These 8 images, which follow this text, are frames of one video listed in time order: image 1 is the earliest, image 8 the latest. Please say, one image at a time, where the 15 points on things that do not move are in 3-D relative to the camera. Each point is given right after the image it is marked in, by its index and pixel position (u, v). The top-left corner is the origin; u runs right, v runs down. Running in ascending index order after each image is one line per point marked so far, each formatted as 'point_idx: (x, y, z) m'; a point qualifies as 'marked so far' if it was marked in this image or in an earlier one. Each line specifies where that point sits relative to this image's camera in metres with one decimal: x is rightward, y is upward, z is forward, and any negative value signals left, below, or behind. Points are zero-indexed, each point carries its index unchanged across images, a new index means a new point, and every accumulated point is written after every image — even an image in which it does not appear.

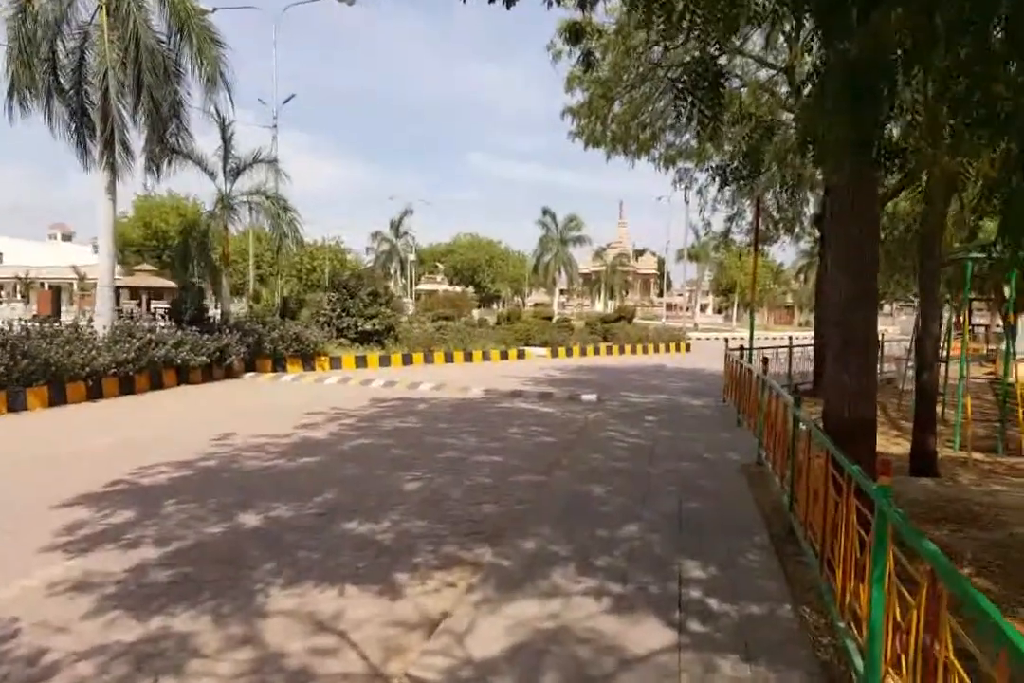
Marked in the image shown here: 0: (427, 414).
0: (-1.3, -1.0, +11.5) m
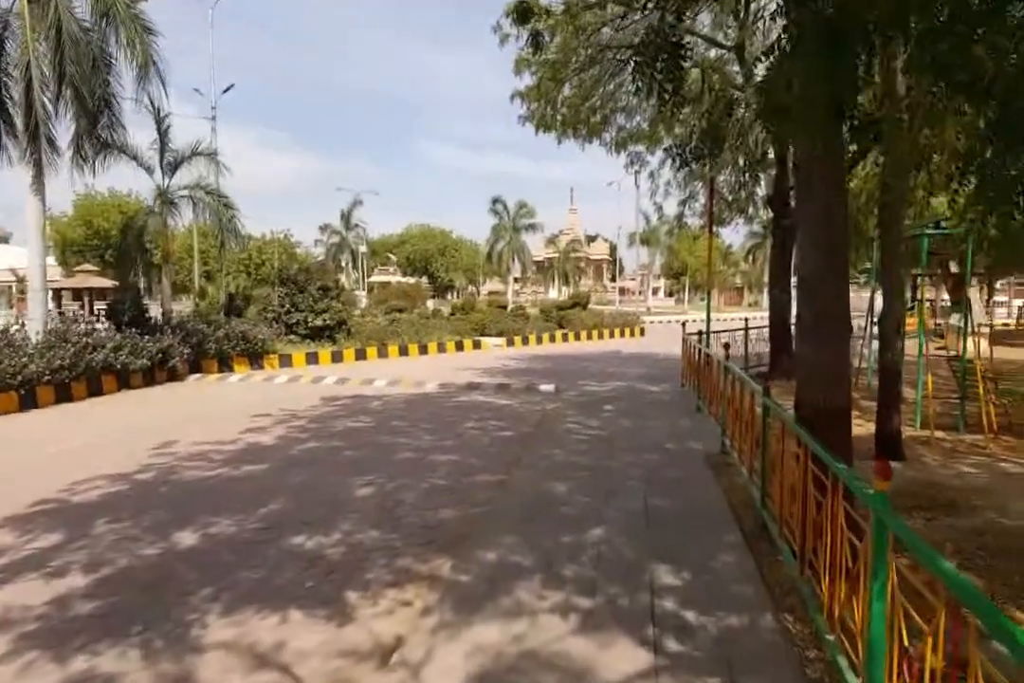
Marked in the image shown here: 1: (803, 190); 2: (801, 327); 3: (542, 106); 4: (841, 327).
0: (-1.9, -1.0, +11.2) m
1: (+1.6, +0.9, +4.5) m
2: (+1.7, +0.1, +4.7) m
3: (+0.5, +4.0, +13.7) m
4: (+1.9, +0.1, +4.5) m
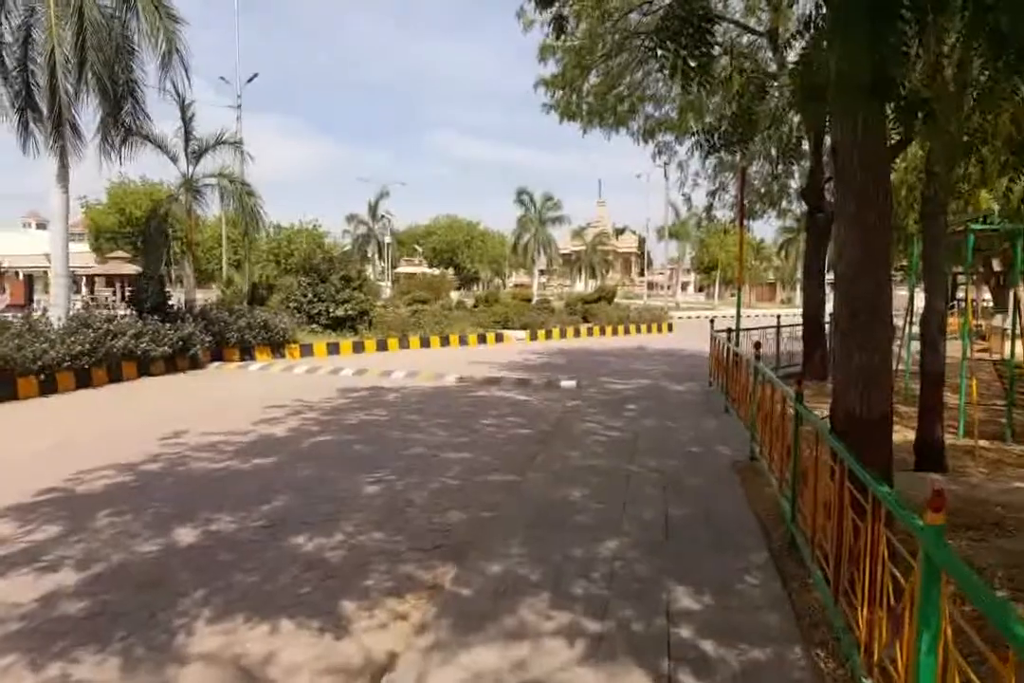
0: (-1.6, -0.9, +10.9) m
1: (+1.7, +0.9, +4.2) m
2: (+1.7, +0.1, +4.3) m
3: (+0.9, +4.1, +13.3) m
4: (+1.9, +0.1, +4.2) m
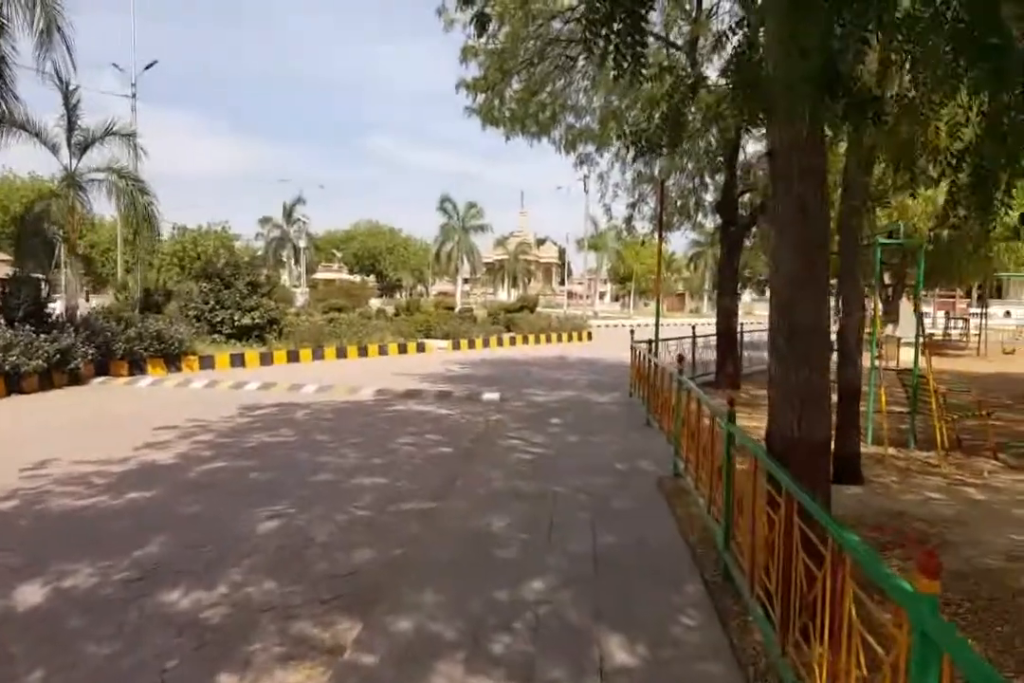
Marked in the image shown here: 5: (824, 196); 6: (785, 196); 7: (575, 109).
0: (-2.6, -1.0, +10.2) m
1: (+1.3, +0.8, +3.8) m
2: (+1.3, 0.0, +4.0) m
3: (-0.3, +3.9, +12.9) m
4: (+1.5, 0.0, +3.9) m
5: (+1.5, +0.7, +3.8) m
6: (+1.3, +0.7, +3.8) m
7: (+1.0, +3.8, +13.2) m
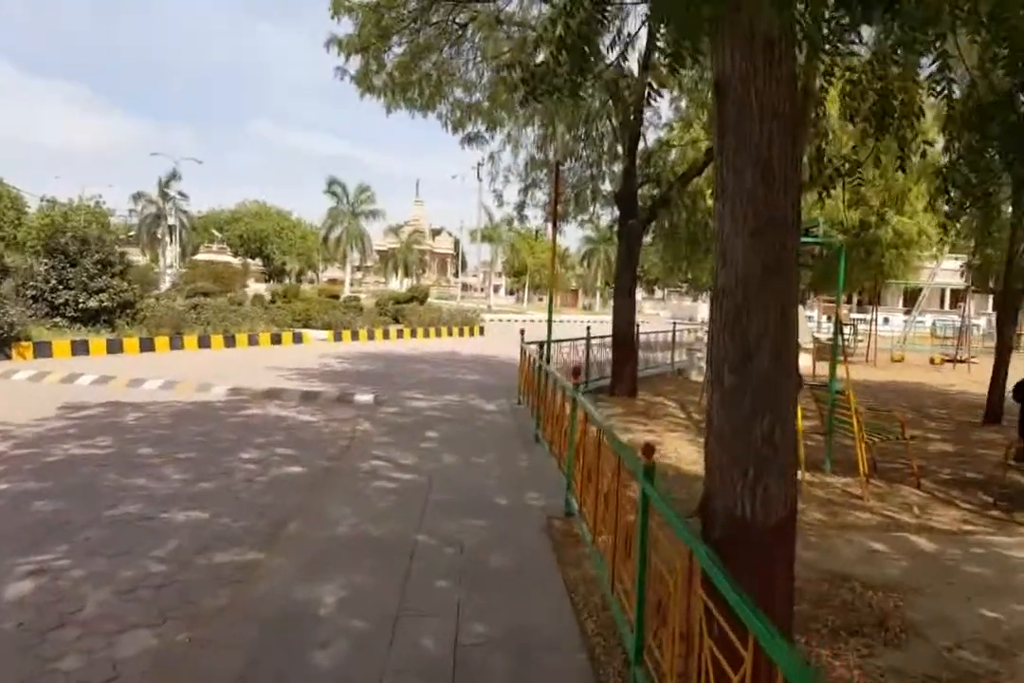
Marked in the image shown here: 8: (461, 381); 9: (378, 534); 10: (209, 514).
0: (-4.0, -0.9, +8.5) m
1: (+0.7, +0.7, +2.6) m
2: (+0.7, -0.1, +2.8) m
3: (-2.0, +4.0, +11.4) m
4: (+0.9, -0.1, +2.7) m
5: (+0.9, +0.6, +2.6) m
6: (+0.8, +0.6, +2.6) m
7: (-0.7, +3.8, +11.8) m
8: (-0.9, -0.7, +13.8) m
9: (-0.8, -1.2, +4.9) m
10: (-2.1, -1.2, +5.7) m
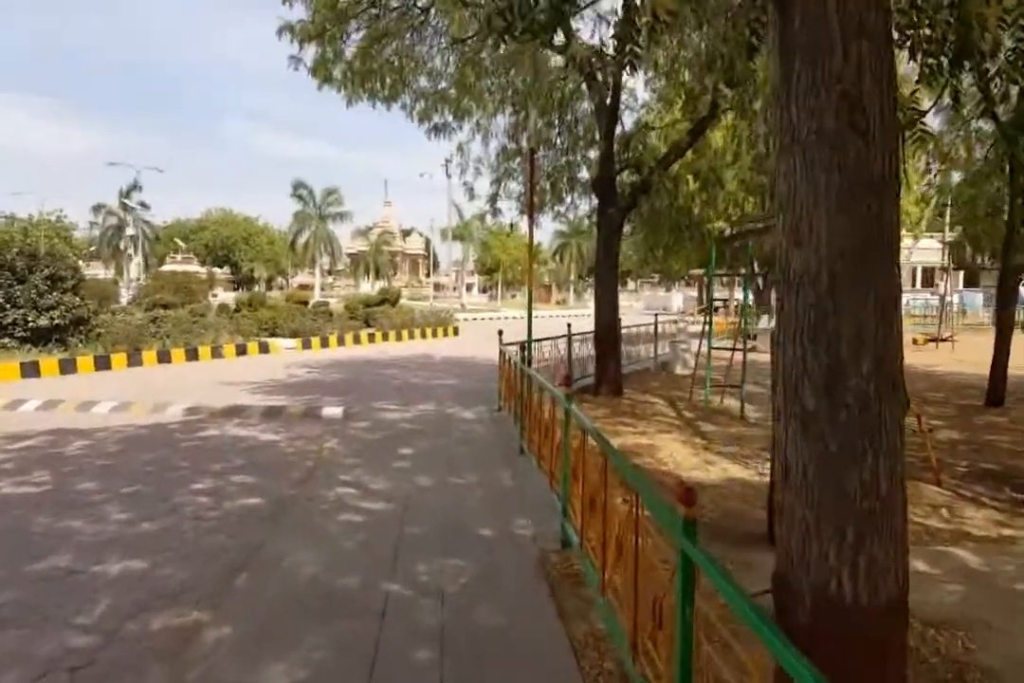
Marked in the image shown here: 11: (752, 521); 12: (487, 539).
0: (-4.2, -1.1, +7.7) m
1: (+0.7, +0.6, +1.9) m
2: (+0.7, -0.1, +2.1) m
3: (-2.4, +3.8, +10.6) m
4: (+0.9, -0.1, +2.0) m
5: (+0.9, +0.6, +1.9) m
6: (+0.7, +0.6, +1.9) m
7: (-1.1, +3.7, +11.1) m
8: (-1.2, -0.7, +13.0) m
9: (-0.9, -1.3, +4.1) m
10: (-2.2, -1.3, +4.9) m
11: (+1.9, -1.4, +6.4) m
12: (-0.2, -1.2, +4.9) m
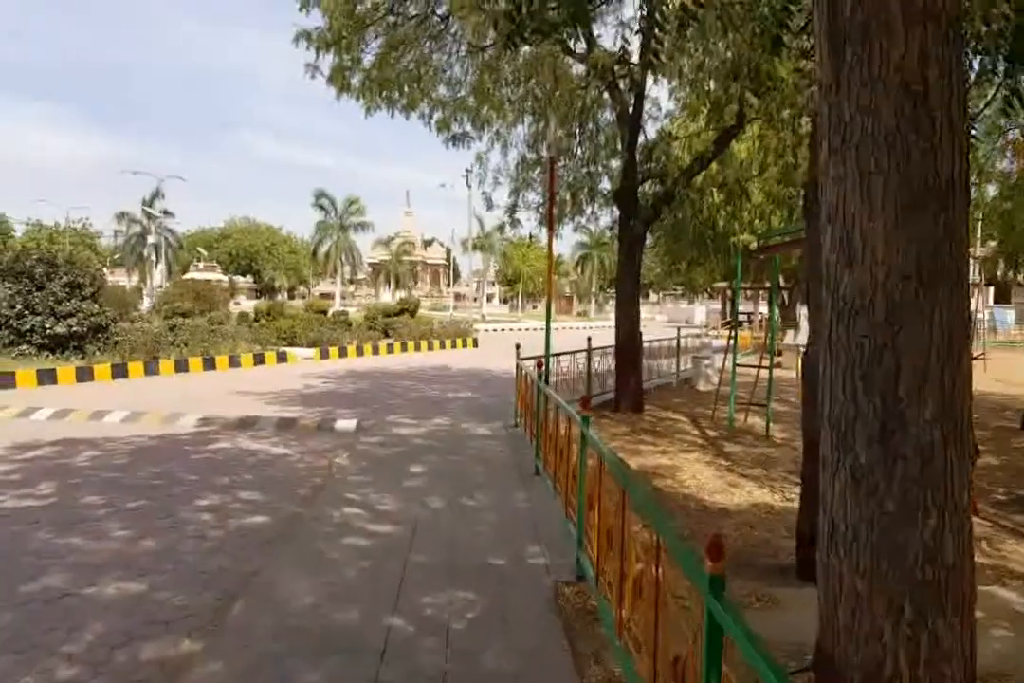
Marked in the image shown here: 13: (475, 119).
0: (-4.1, -1.2, +7.5) m
1: (+0.7, +0.6, +1.7) m
2: (+0.7, -0.2, +1.8) m
3: (-2.2, +3.7, +10.4) m
4: (+0.9, -0.2, +1.7) m
5: (+0.9, +0.5, +1.6) m
6: (+0.7, +0.5, +1.6) m
7: (-0.8, +3.6, +10.9) m
8: (-0.9, -0.9, +12.8) m
9: (-0.8, -1.3, +3.9) m
10: (-2.1, -1.4, +4.7) m
11: (+2.0, -1.6, +6.1) m
12: (-0.1, -1.3, +4.7) m
13: (-0.5, +3.1, +11.2) m
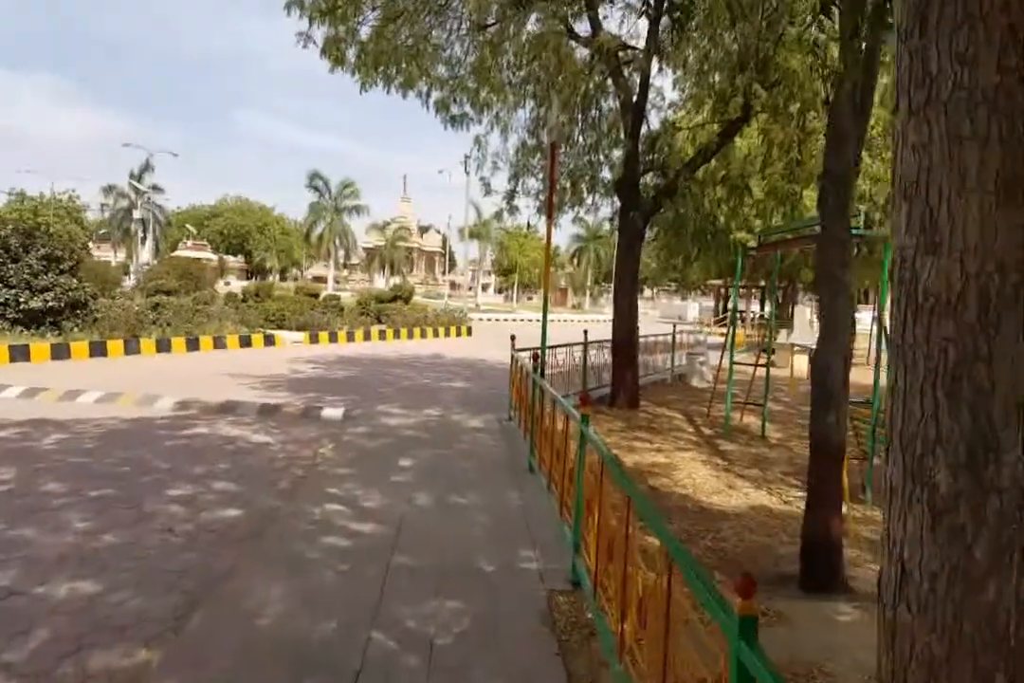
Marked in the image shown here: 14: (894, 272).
0: (-4.1, -1.0, +7.1) m
1: (+0.7, +0.6, +1.3) m
2: (+0.7, -0.2, +1.5) m
3: (-2.1, +3.9, +10.0) m
4: (+0.9, -0.2, +1.4) m
5: (+0.9, +0.5, +1.3) m
6: (+0.8, +0.5, +1.3) m
7: (-0.8, +3.7, +10.5) m
8: (-1.1, -0.7, +12.4) m
9: (-0.9, -1.3, +3.6) m
10: (-2.2, -1.3, +4.3) m
11: (+1.9, -1.6, +5.8) m
12: (-0.1, -1.2, +4.3) m
13: (-0.5, +3.3, +10.8) m
14: (+0.7, +0.1, +1.6) m
